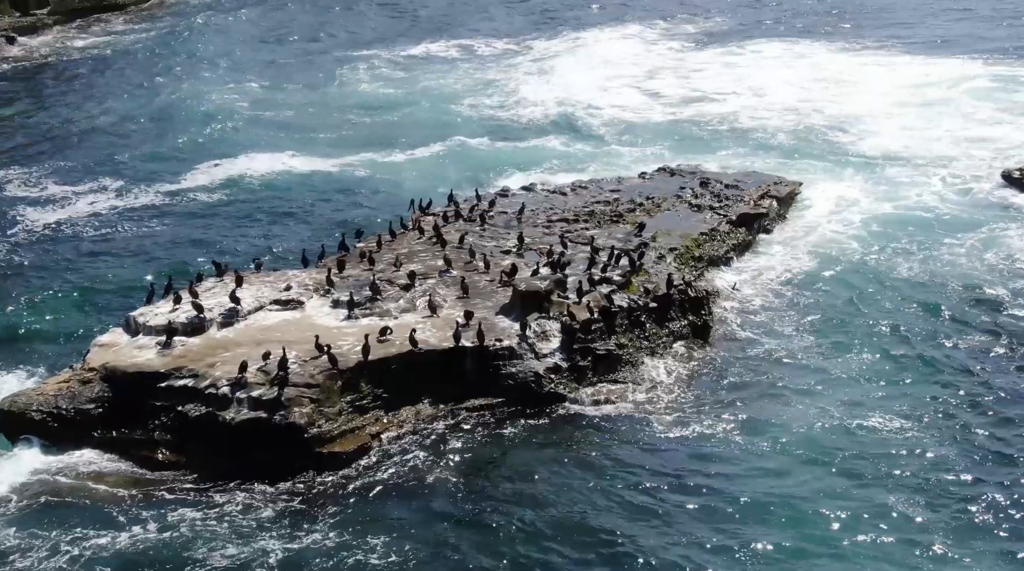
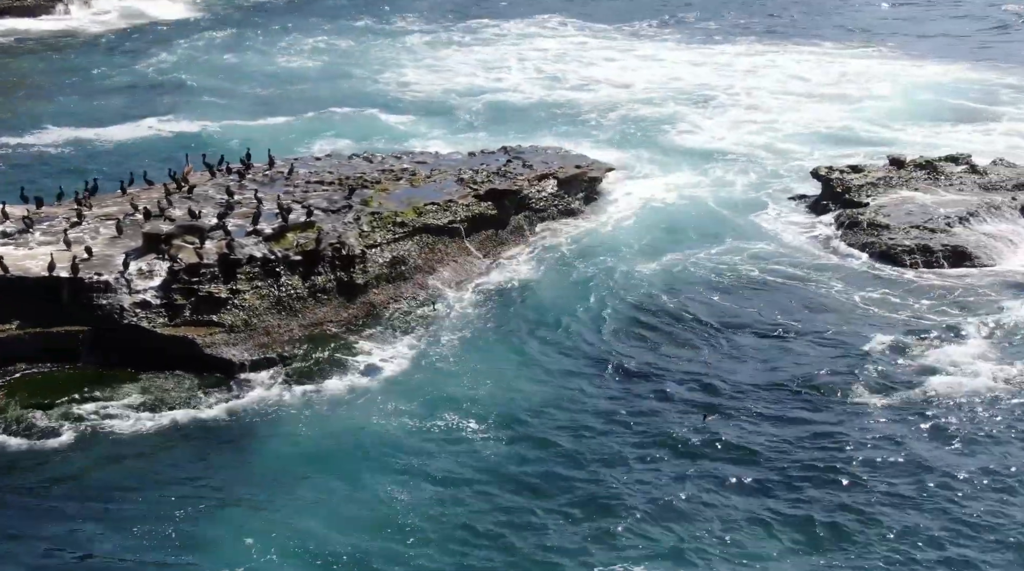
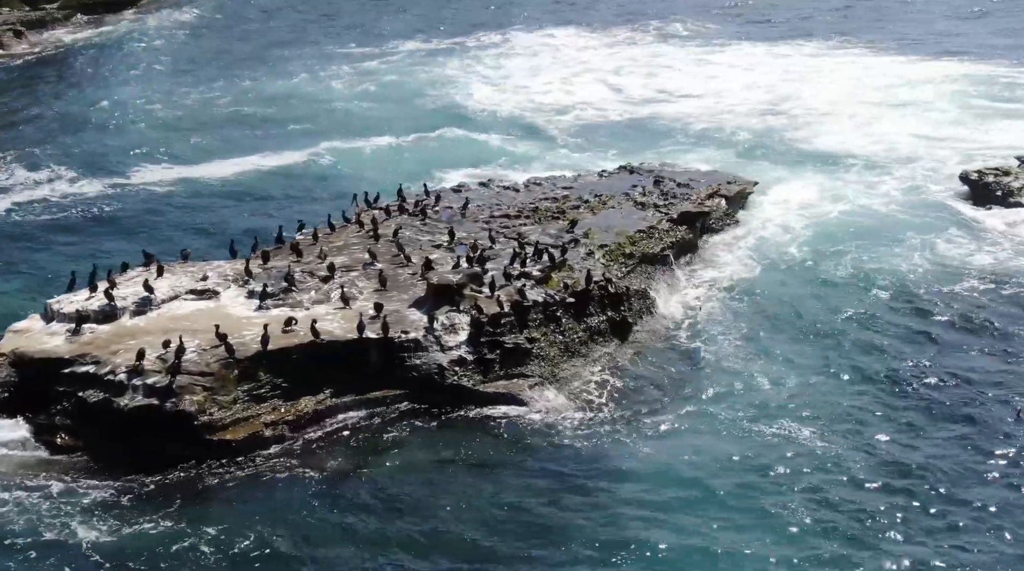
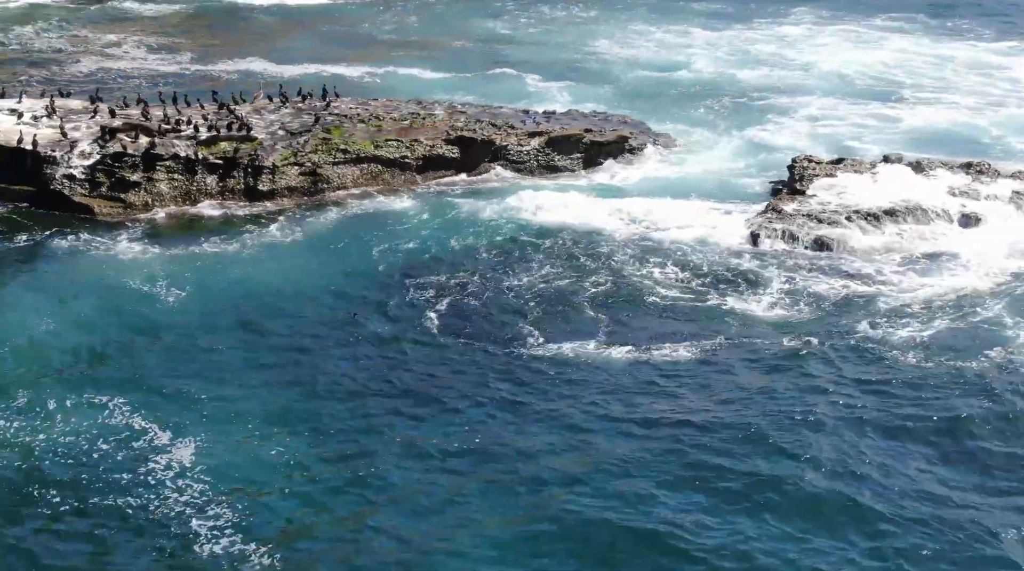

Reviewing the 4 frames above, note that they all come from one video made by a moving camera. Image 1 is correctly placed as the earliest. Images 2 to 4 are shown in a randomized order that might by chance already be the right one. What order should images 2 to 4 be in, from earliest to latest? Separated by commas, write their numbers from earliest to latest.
3, 2, 4
